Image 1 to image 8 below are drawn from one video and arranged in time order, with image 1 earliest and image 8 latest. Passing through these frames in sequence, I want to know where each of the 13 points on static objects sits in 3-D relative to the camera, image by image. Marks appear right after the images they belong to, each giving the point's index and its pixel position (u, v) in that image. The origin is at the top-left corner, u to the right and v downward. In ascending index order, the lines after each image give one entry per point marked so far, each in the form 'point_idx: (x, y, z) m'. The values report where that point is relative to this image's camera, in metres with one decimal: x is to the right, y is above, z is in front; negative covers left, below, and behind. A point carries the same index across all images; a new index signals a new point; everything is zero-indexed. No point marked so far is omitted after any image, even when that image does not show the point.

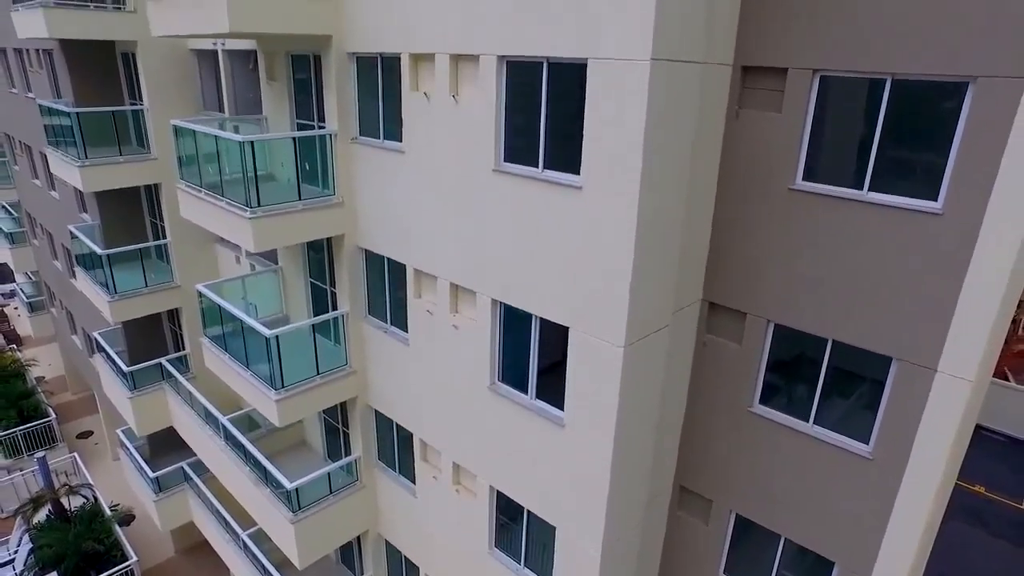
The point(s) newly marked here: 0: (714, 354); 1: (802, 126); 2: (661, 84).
0: (+3.5, -1.2, +6.3) m
1: (+4.2, +2.3, +5.3) m
2: (+2.0, +2.6, +4.7) m
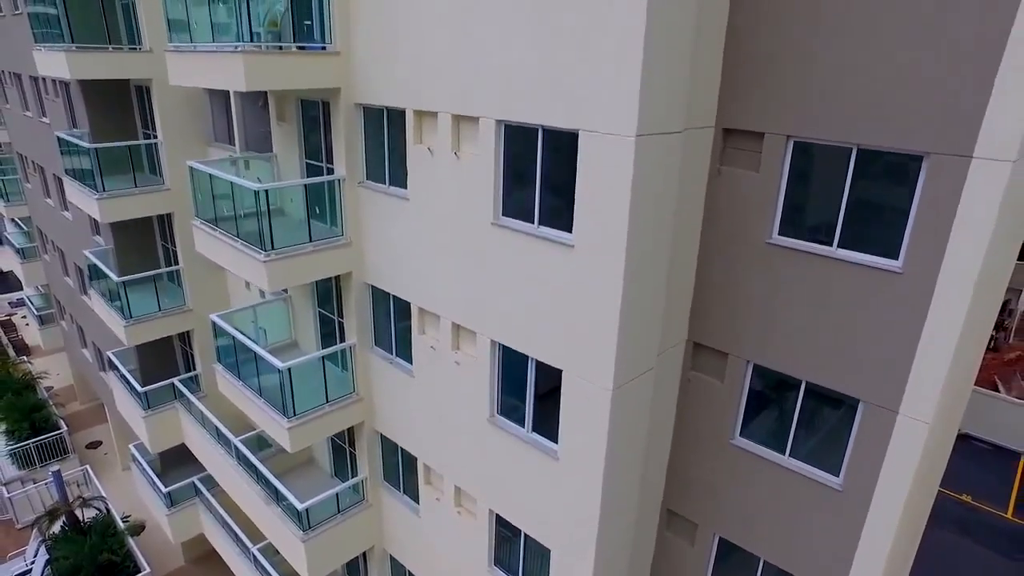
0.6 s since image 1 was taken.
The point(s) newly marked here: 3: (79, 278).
0: (+3.5, -1.9, +6.8) m
1: (+4.2, +1.6, +5.7) m
2: (+1.9, +1.9, +5.2) m
3: (-18.9, +0.4, +15.8) m
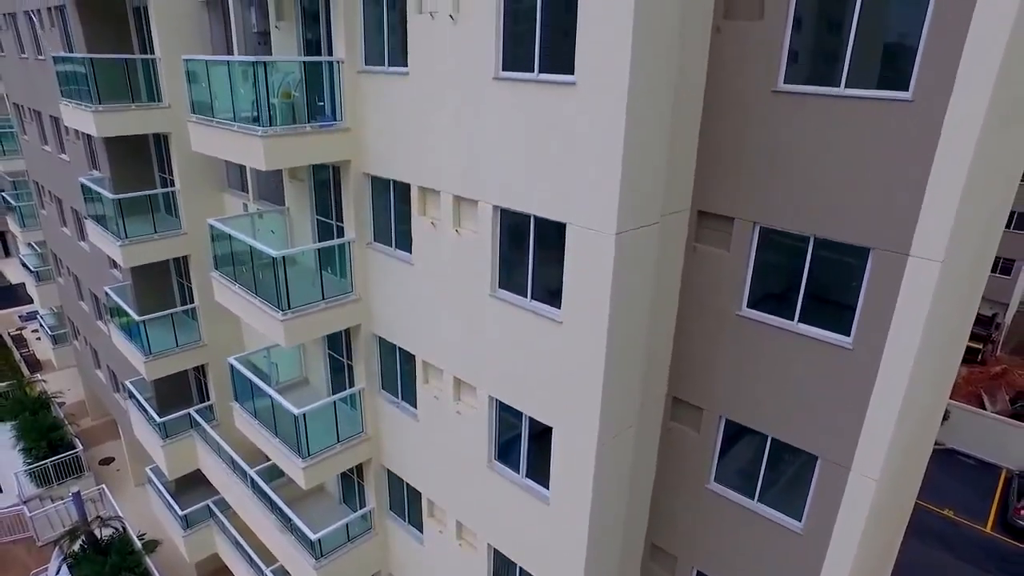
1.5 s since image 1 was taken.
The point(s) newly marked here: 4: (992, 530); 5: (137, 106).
0: (+3.4, -3.1, +7.5) m
1: (+4.1, +0.4, +6.4) m
2: (+1.8, +0.7, +5.8) m
3: (-19.0, -0.8, +16.5) m
4: (+23.9, -12.0, +18.1) m
5: (-10.8, +5.2, +10.4) m
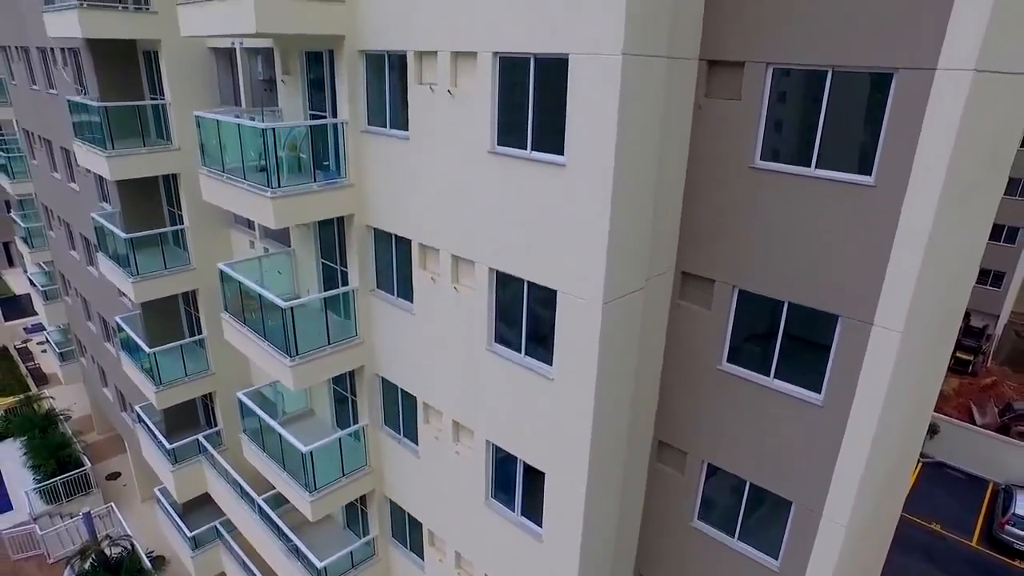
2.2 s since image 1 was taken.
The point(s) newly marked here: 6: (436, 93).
0: (+3.3, -4.2, +7.9) m
1: (+4.0, -0.7, +6.8) m
2: (+1.7, -0.4, +6.3) m
3: (-19.1, -1.9, +16.9) m
4: (+23.8, -13.1, +18.5) m
5: (-10.9, +4.1, +10.8) m
6: (-1.4, +3.7, +6.9) m
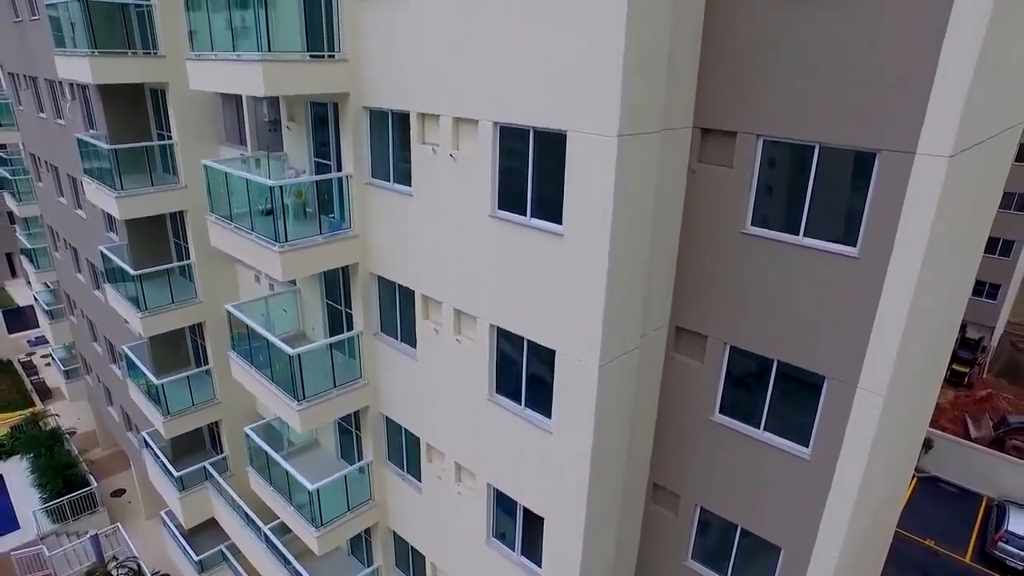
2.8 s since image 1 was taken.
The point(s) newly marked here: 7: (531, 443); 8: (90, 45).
0: (+3.3, -5.2, +8.2) m
1: (+4.0, -1.7, +7.1) m
2: (+1.7, -1.5, +6.5) m
3: (-19.1, -3.0, +17.2) m
4: (+23.8, -14.1, +18.8) m
5: (-10.9, +3.0, +11.1) m
6: (-1.5, +2.6, +7.1) m
7: (+0.4, -3.1, +7.3) m
8: (-11.7, +6.6, +10.1) m
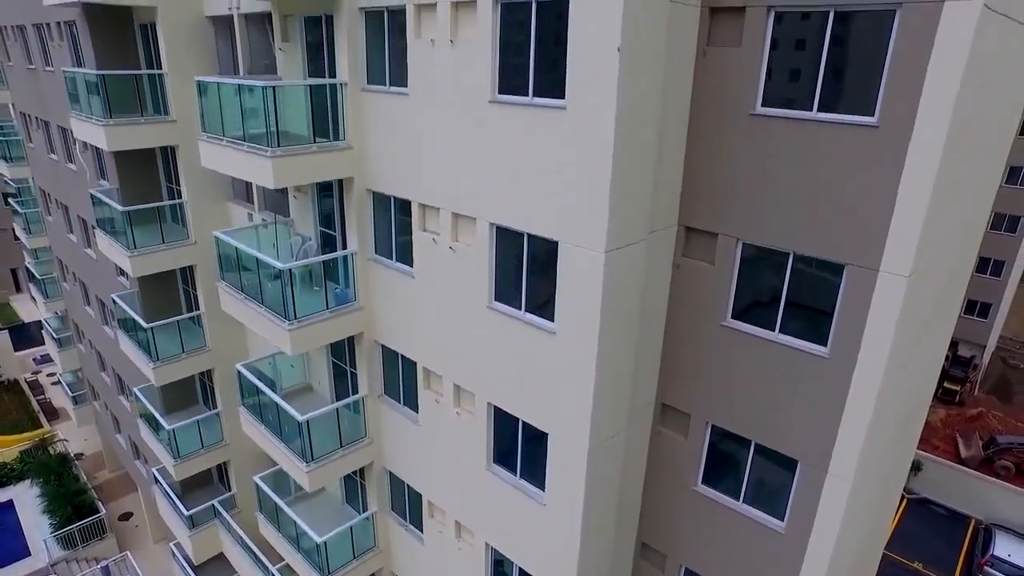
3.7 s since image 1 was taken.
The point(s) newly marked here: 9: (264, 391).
0: (+3.2, -6.9, +8.6) m
1: (+3.9, -3.4, +7.6) m
2: (+1.6, -3.1, +7.0) m
3: (-19.2, -4.6, +17.6) m
4: (+23.8, -15.8, +19.3) m
5: (-11.0, +1.4, +11.5) m
6: (-1.5, +0.9, +7.6) m
7: (+0.3, -4.8, +7.8) m
8: (-11.8, +5.0, +10.5) m
9: (-6.8, -2.7, +9.9) m
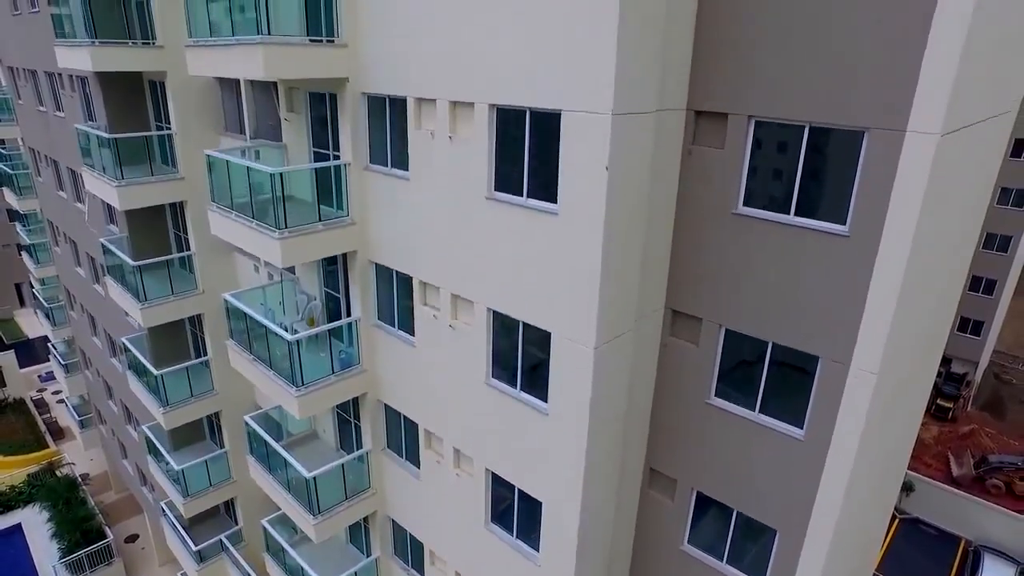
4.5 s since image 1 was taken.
0: (+3.1, -8.5, +9.1) m
1: (+3.8, -5.0, +8.0) m
2: (+1.6, -4.7, +7.4) m
3: (-19.3, -6.2, +18.0) m
4: (+23.7, -17.3, +19.8) m
5: (-11.0, -0.2, +11.9) m
6: (-1.6, -0.6, +8.0) m
7: (+0.2, -6.4, +8.2) m
8: (-11.9, +3.4, +10.9) m
9: (-6.9, -4.3, +10.3) m
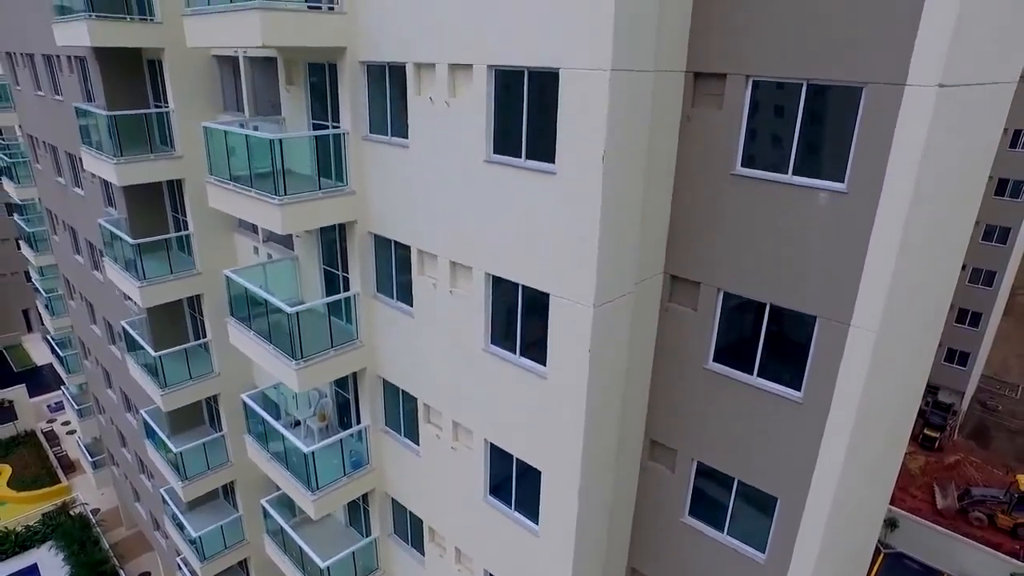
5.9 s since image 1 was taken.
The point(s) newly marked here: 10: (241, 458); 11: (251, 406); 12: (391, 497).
0: (+3.0, -11.4, +9.9) m
1: (+3.7, -7.9, +8.8) m
2: (+1.4, -7.7, +8.2) m
3: (-19.4, -9.1, +18.8) m
4: (+23.6, -20.2, +20.6) m
5: (-11.2, -3.2, +12.7) m
6: (-1.8, -3.6, +8.8) m
7: (+0.1, -9.3, +9.0) m
8: (-12.0, +0.4, +11.7) m
9: (-7.0, -7.2, +11.1) m
10: (-10.4, -6.5, +13.8) m
11: (-7.8, -3.2, +10.7) m
12: (-3.5, -5.9, +10.3) m
